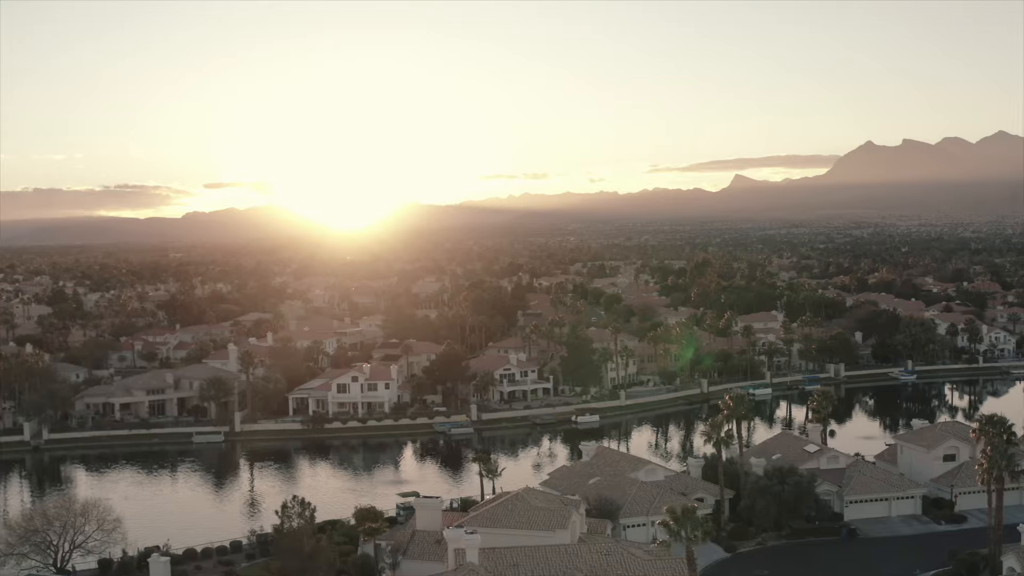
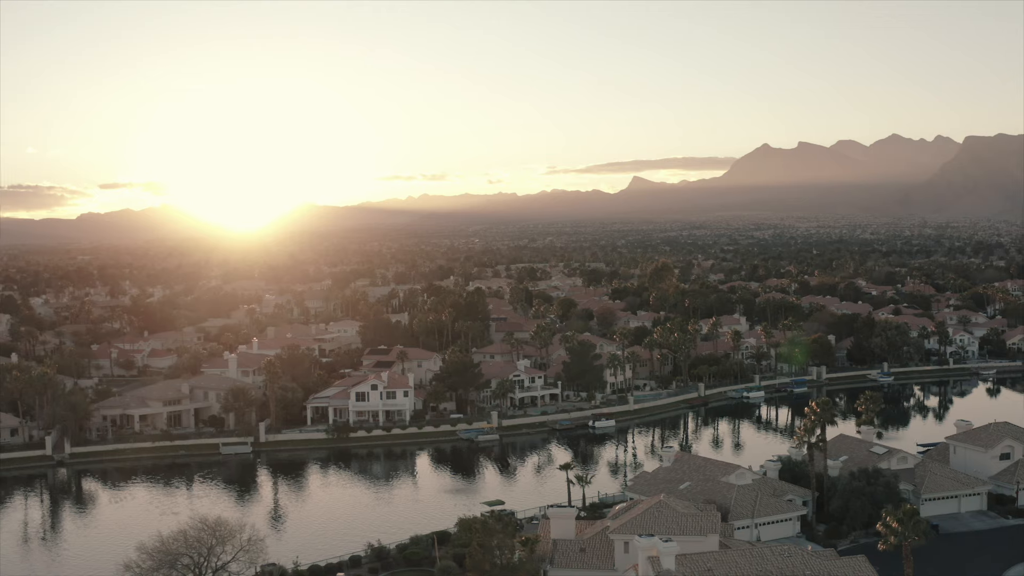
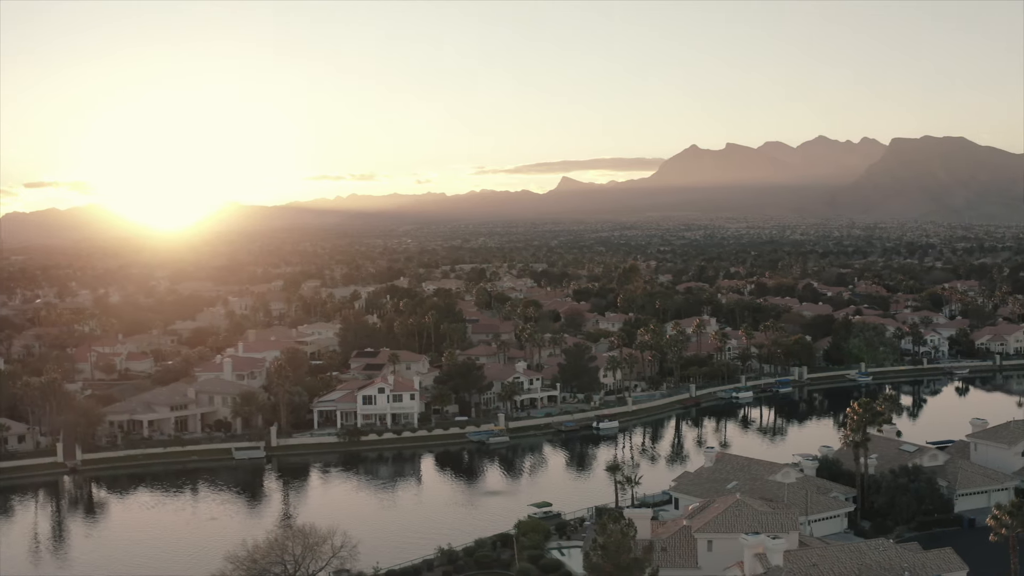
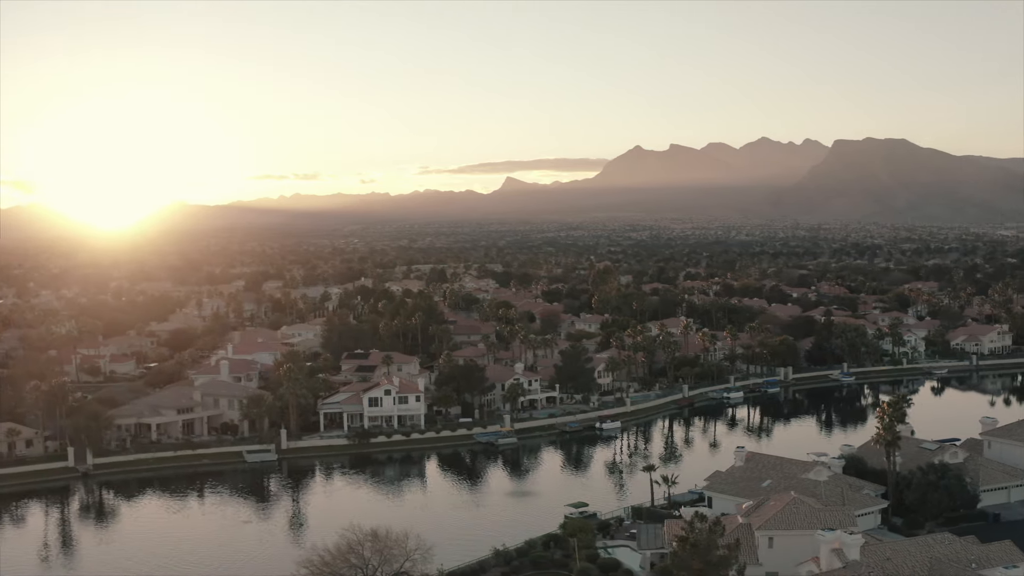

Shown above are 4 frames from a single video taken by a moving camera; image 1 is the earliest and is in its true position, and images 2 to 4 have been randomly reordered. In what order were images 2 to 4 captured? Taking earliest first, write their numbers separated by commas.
2, 3, 4
